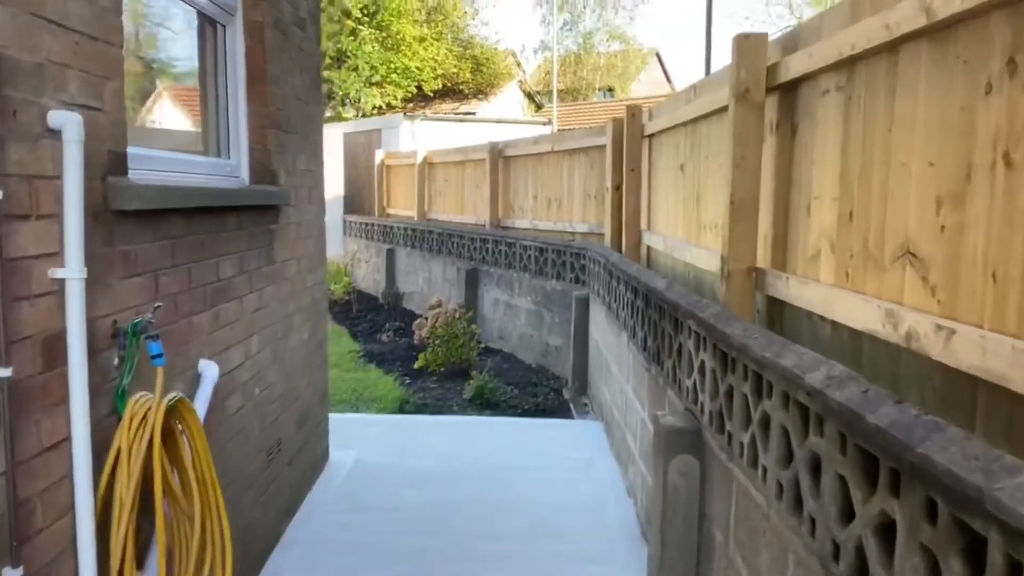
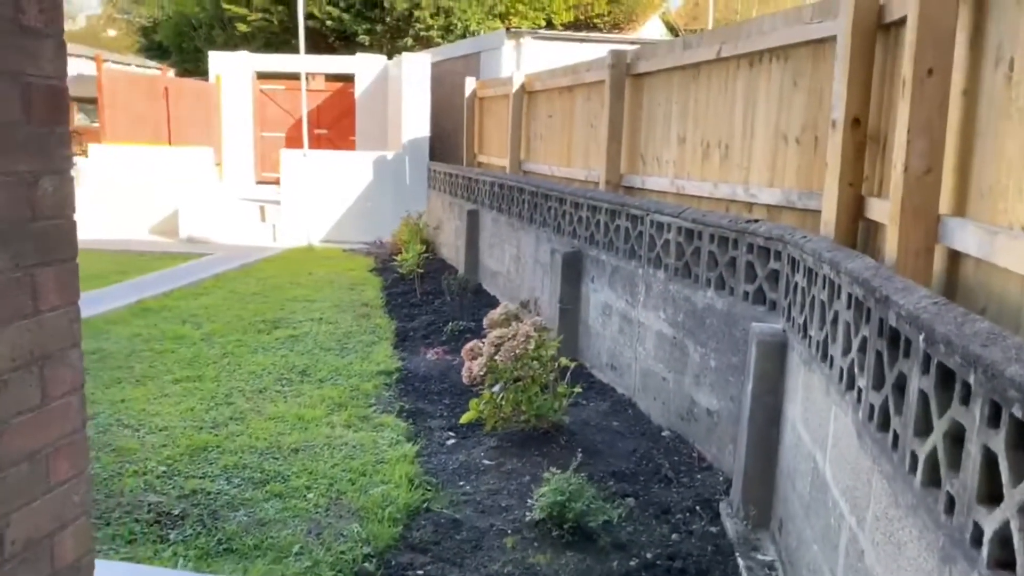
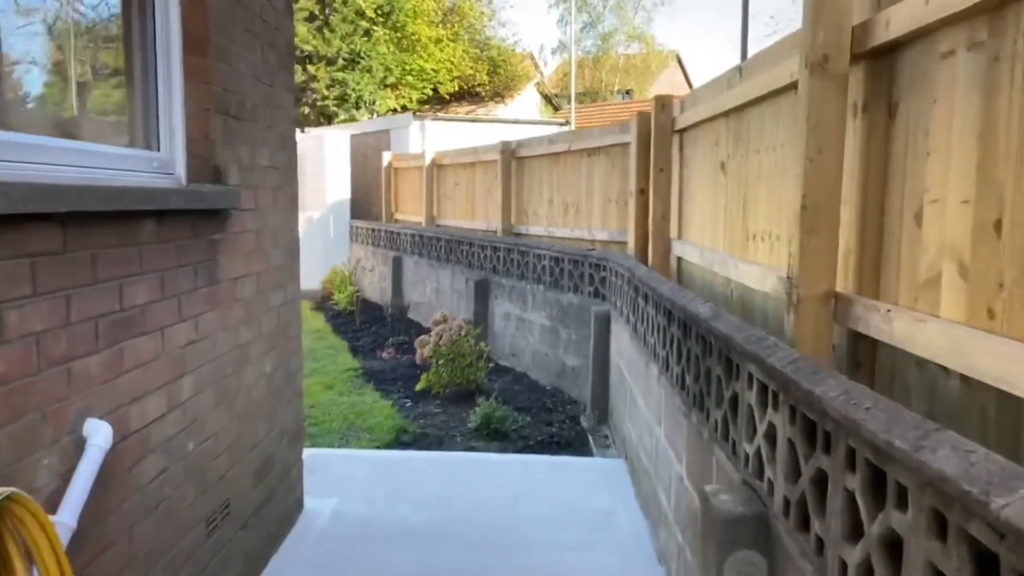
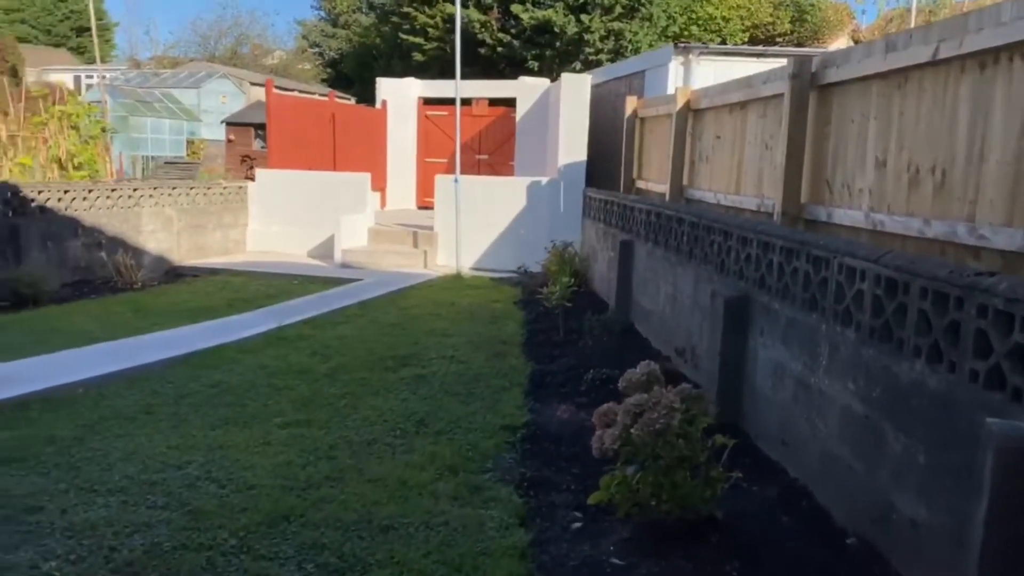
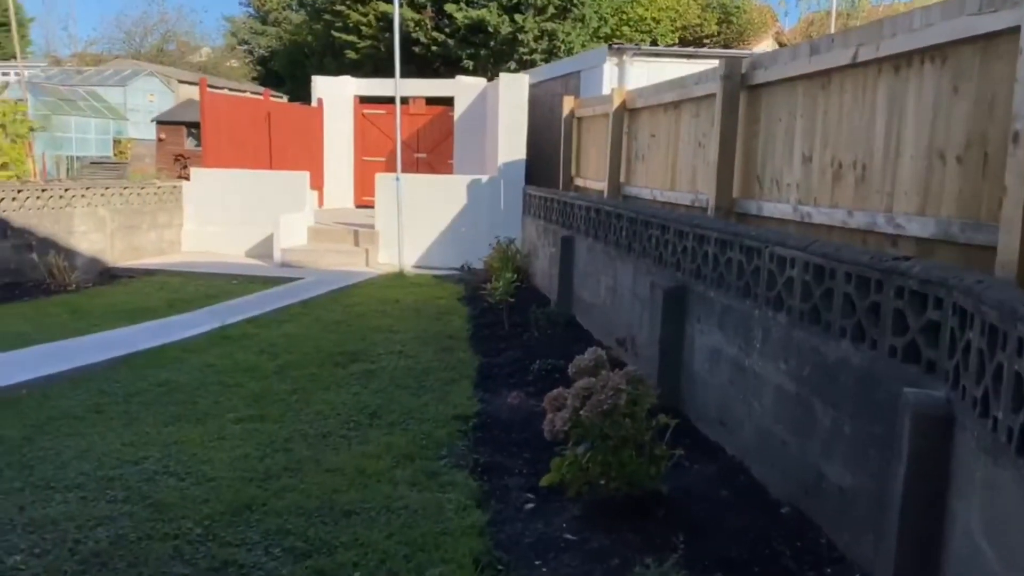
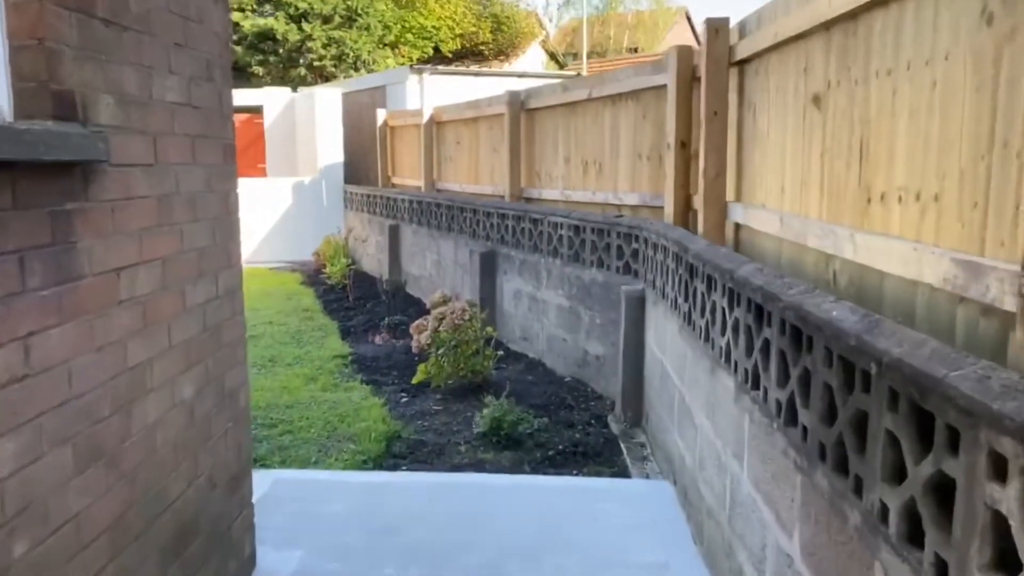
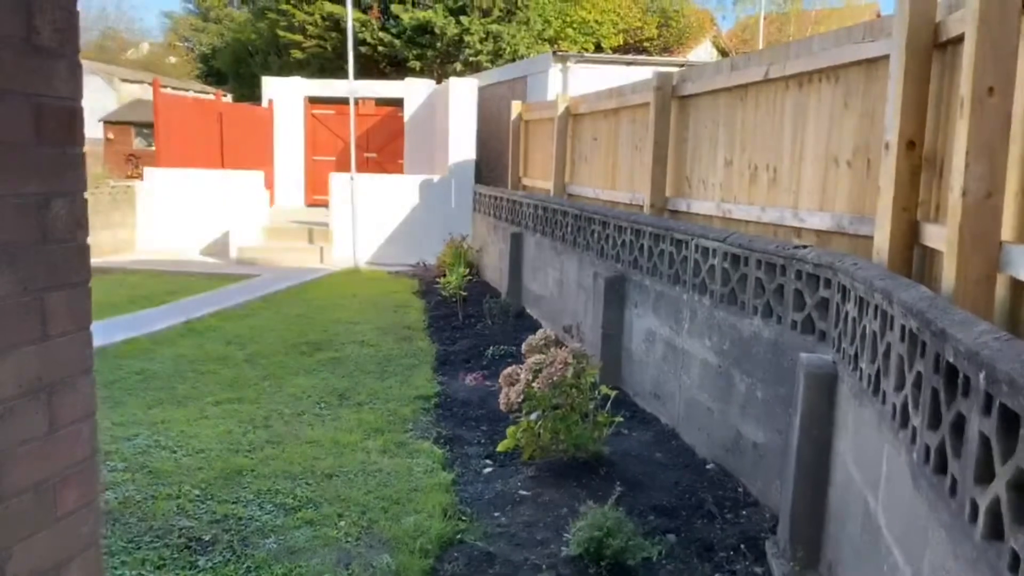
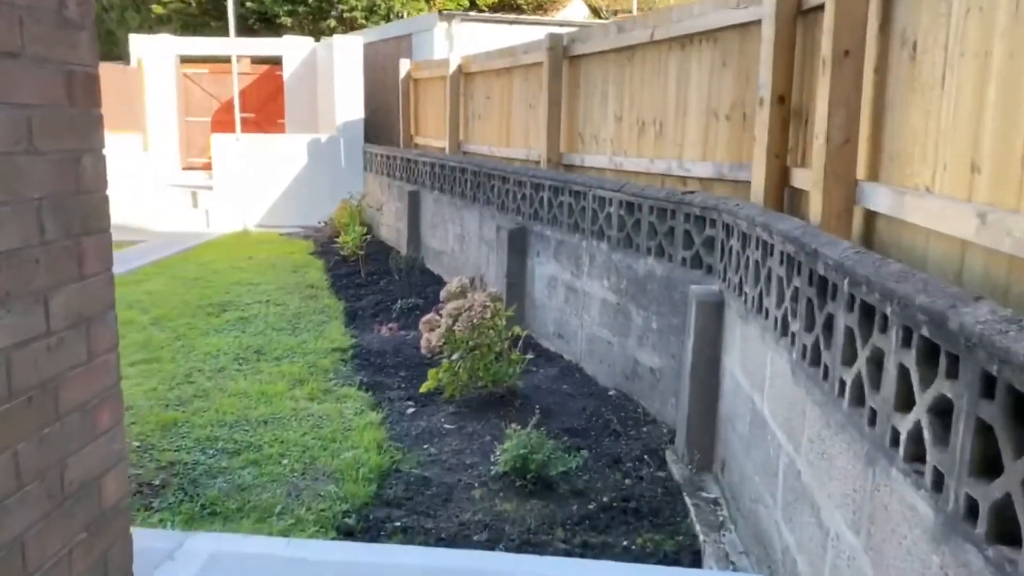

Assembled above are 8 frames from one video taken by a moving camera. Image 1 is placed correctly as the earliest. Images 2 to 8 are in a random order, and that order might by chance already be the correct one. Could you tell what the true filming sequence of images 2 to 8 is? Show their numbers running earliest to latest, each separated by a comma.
3, 6, 8, 2, 7, 5, 4
